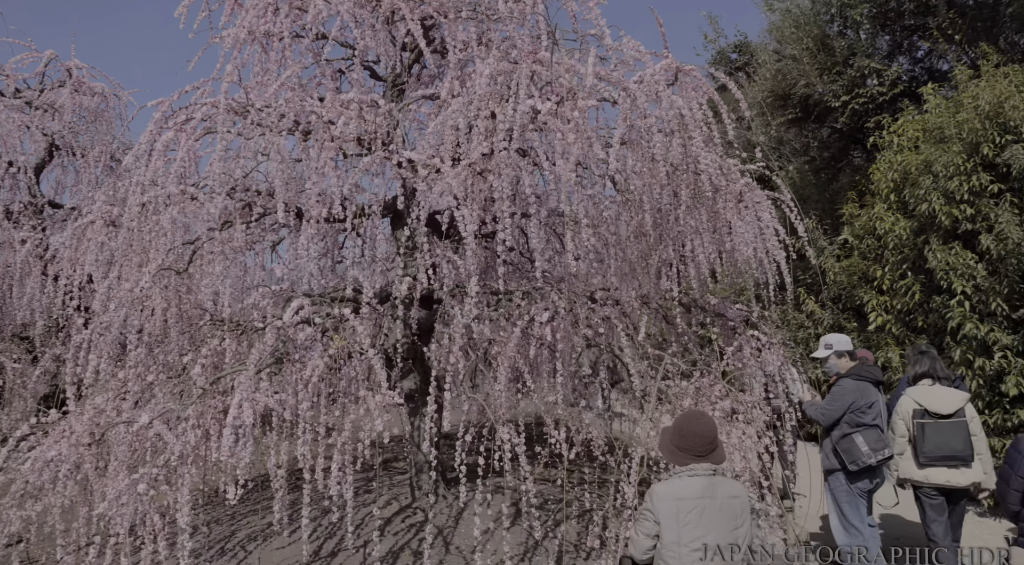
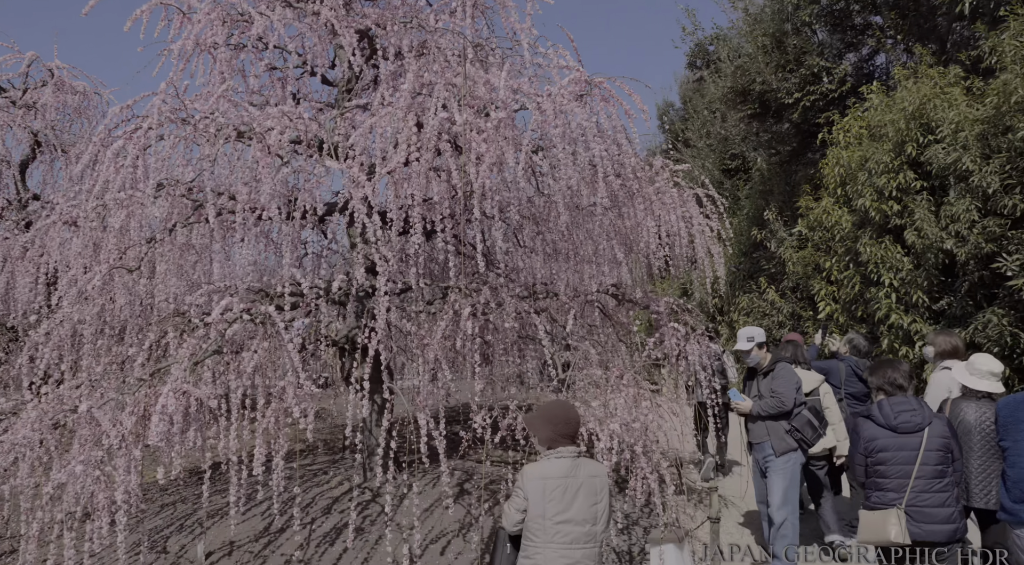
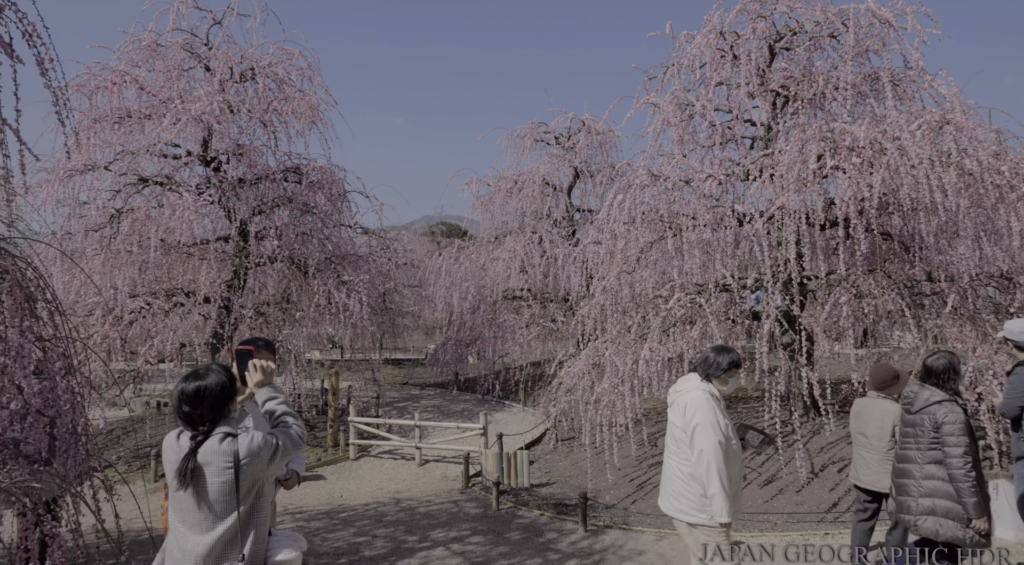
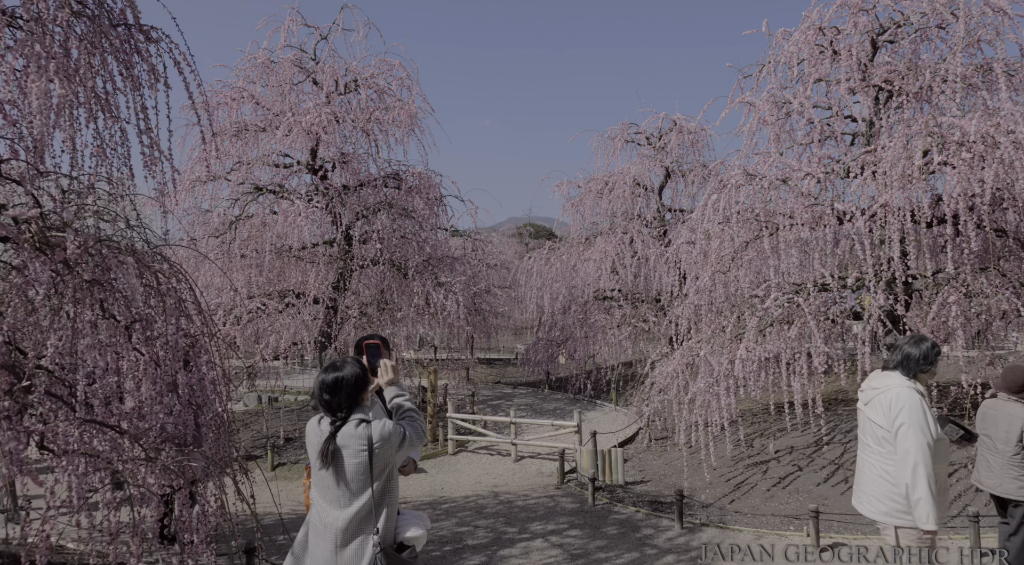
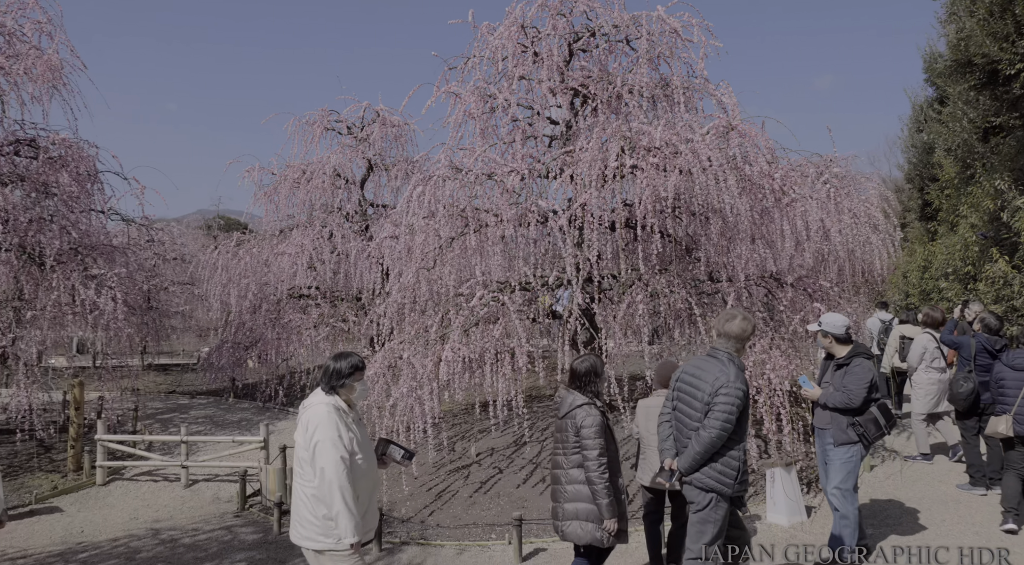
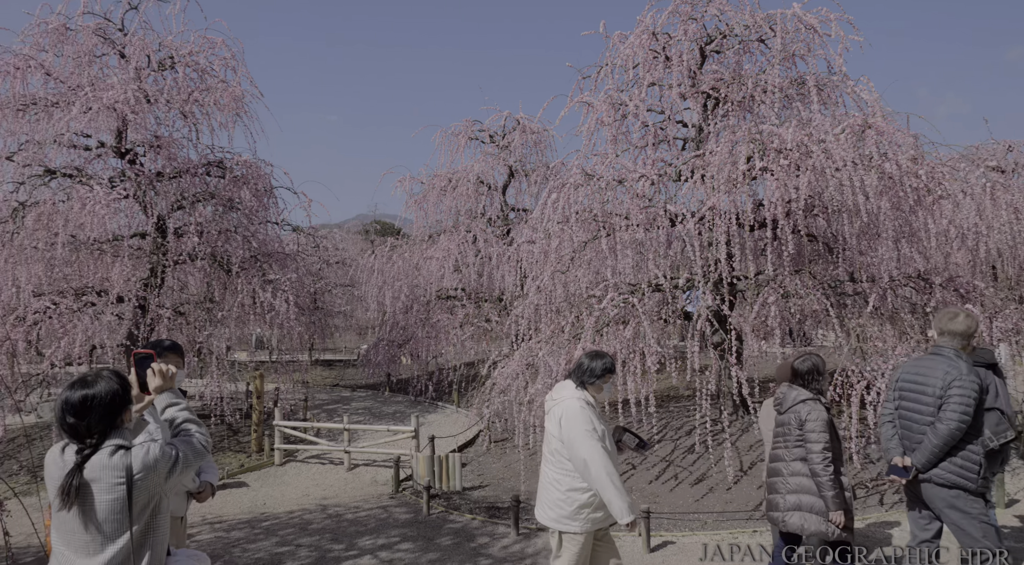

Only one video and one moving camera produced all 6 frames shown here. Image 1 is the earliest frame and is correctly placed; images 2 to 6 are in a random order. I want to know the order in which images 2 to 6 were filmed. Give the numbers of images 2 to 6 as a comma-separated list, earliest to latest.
2, 5, 6, 3, 4
